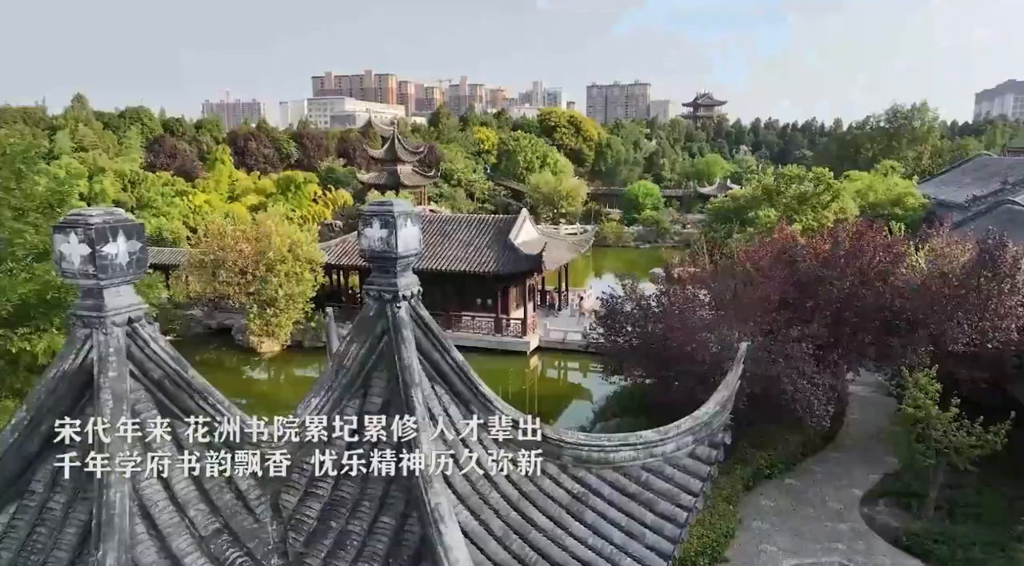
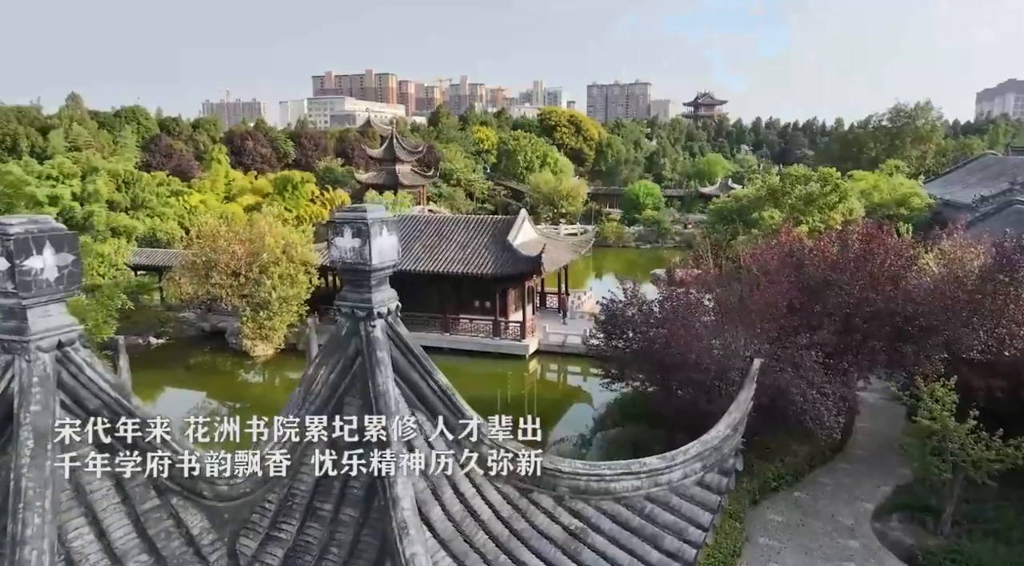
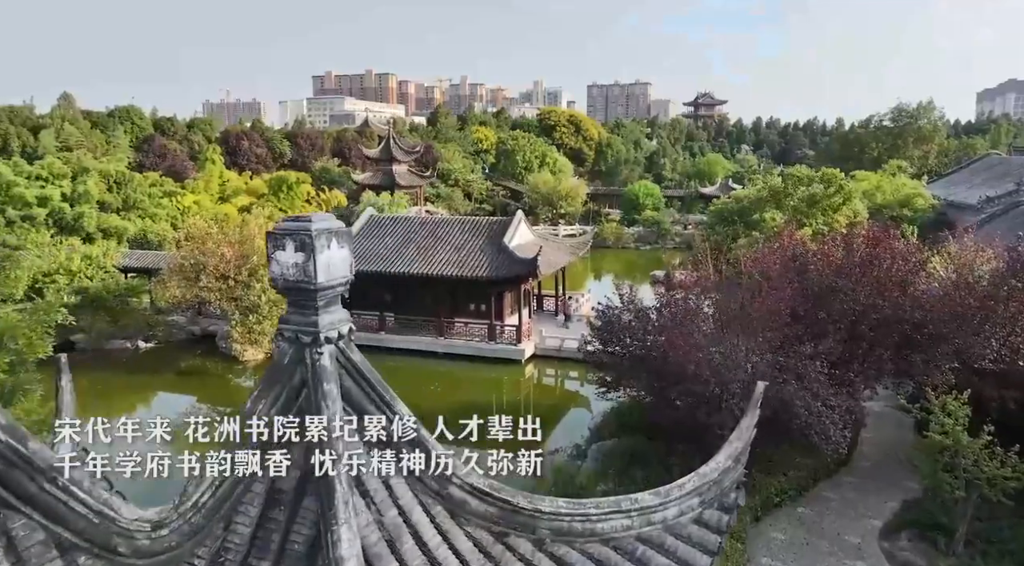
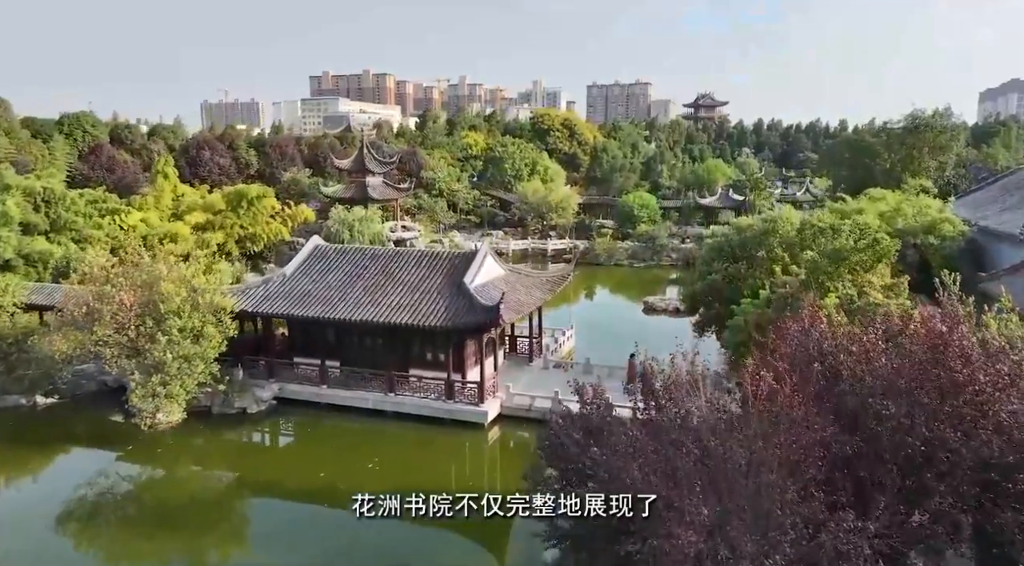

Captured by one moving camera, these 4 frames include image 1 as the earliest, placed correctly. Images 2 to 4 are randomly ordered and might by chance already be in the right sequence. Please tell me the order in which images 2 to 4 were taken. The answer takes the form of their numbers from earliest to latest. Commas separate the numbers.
2, 3, 4
